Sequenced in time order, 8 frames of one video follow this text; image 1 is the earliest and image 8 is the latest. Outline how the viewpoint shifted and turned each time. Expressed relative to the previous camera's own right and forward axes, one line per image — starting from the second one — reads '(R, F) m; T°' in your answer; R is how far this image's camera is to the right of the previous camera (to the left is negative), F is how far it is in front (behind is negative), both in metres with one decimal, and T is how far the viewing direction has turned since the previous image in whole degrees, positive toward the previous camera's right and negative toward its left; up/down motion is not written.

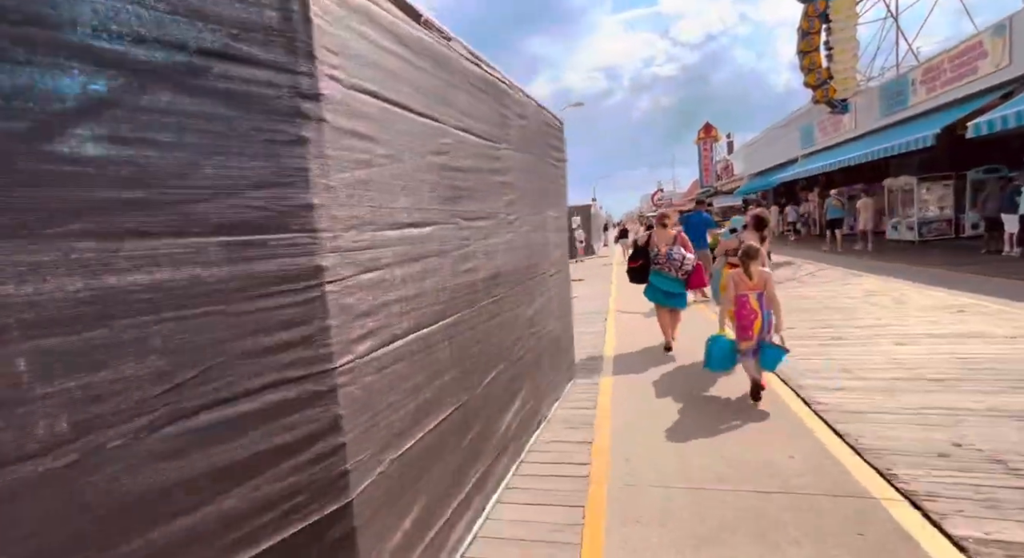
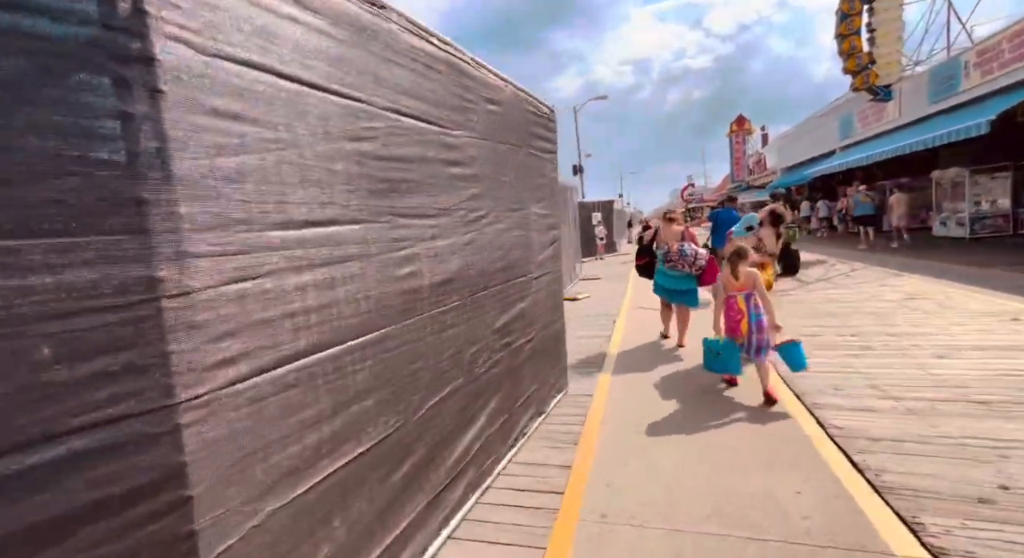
(+0.4, +0.4) m; -4°
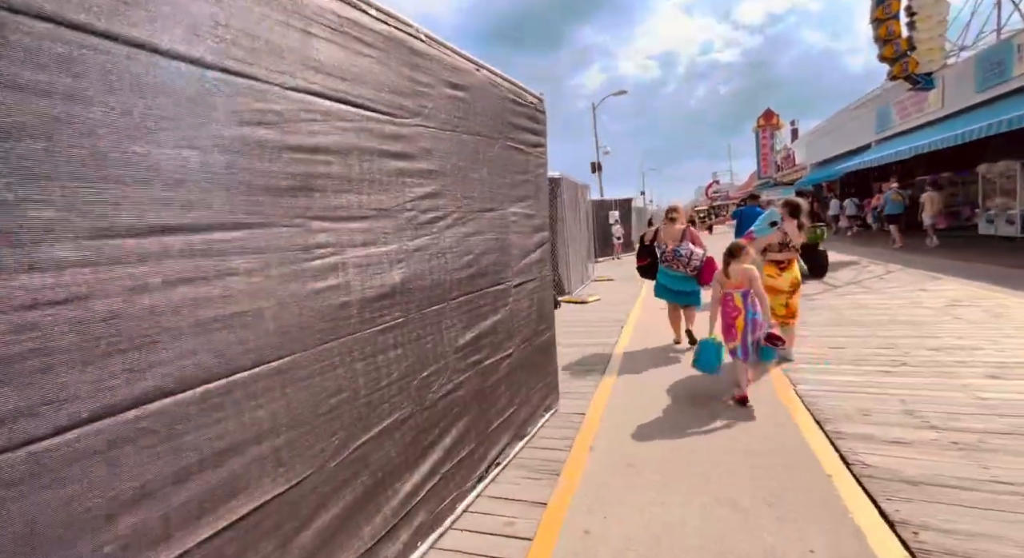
(+0.3, +0.4) m; -3°
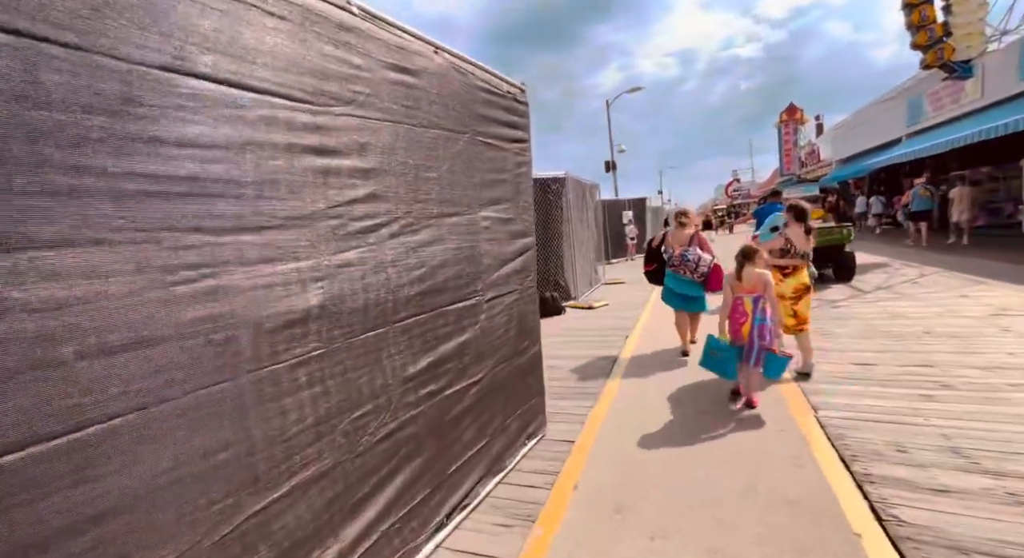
(+0.3, +0.4) m; -2°
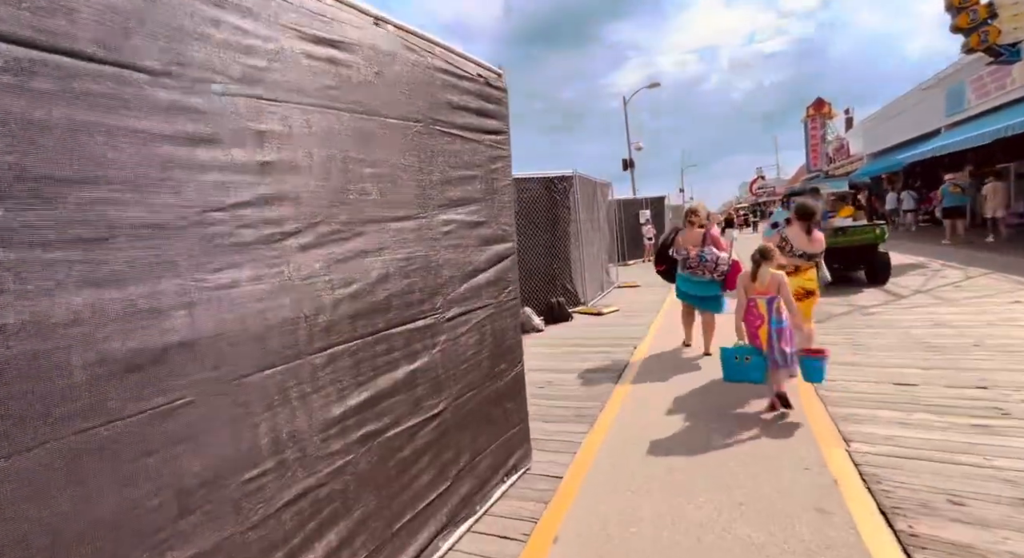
(+0.3, +0.5) m; -2°
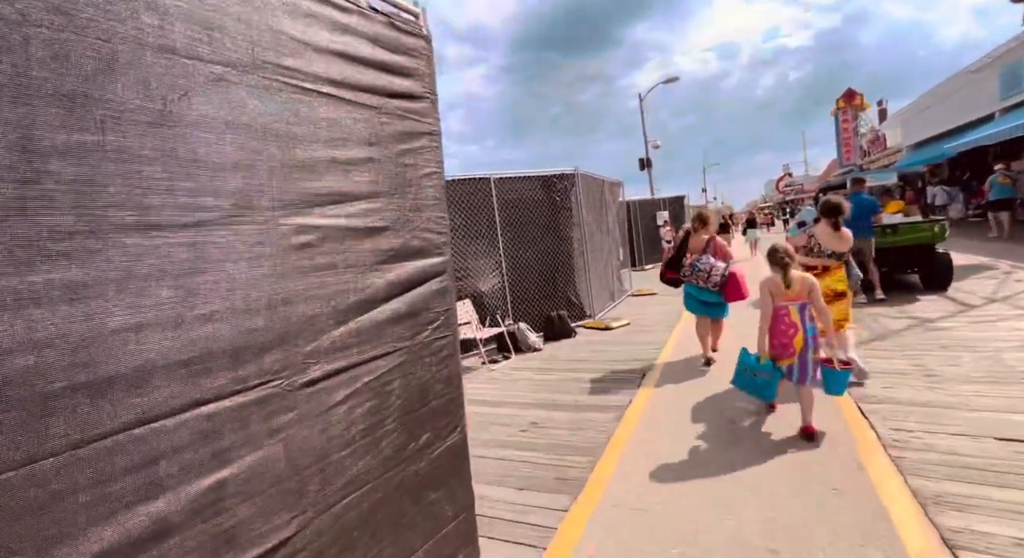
(+0.4, +1.0) m; -3°
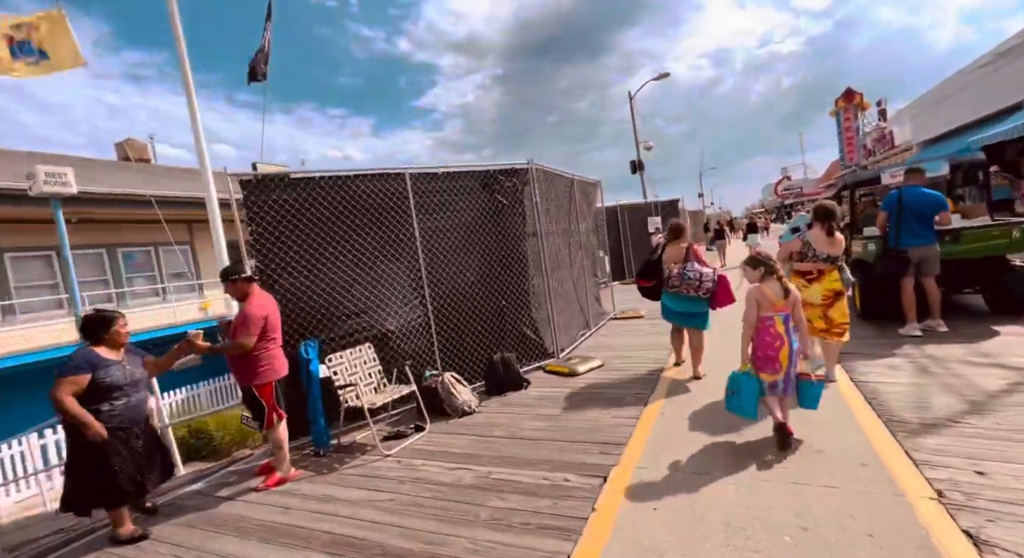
(+0.8, +2.0) m; 0°
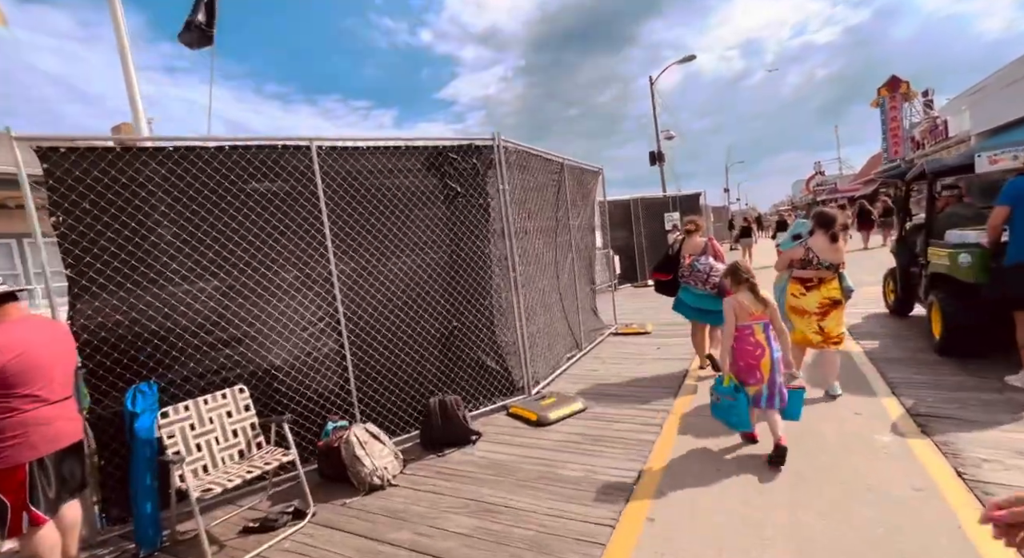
(+0.6, +1.5) m; -2°
